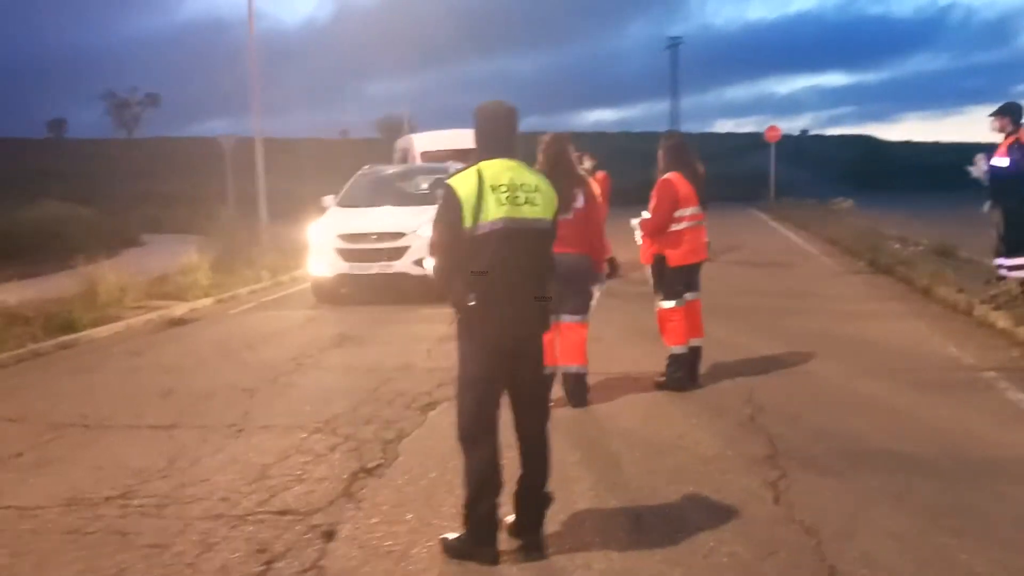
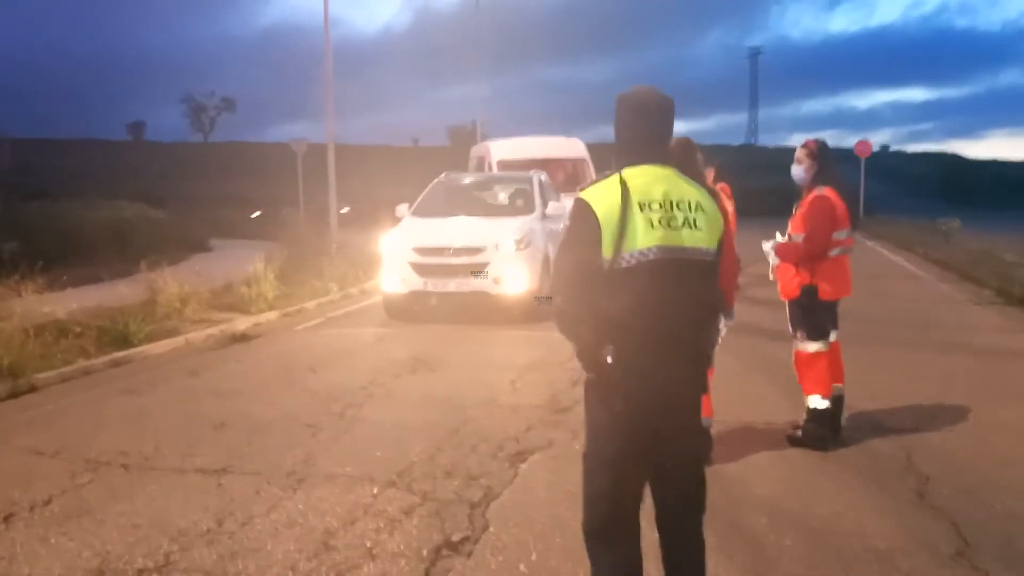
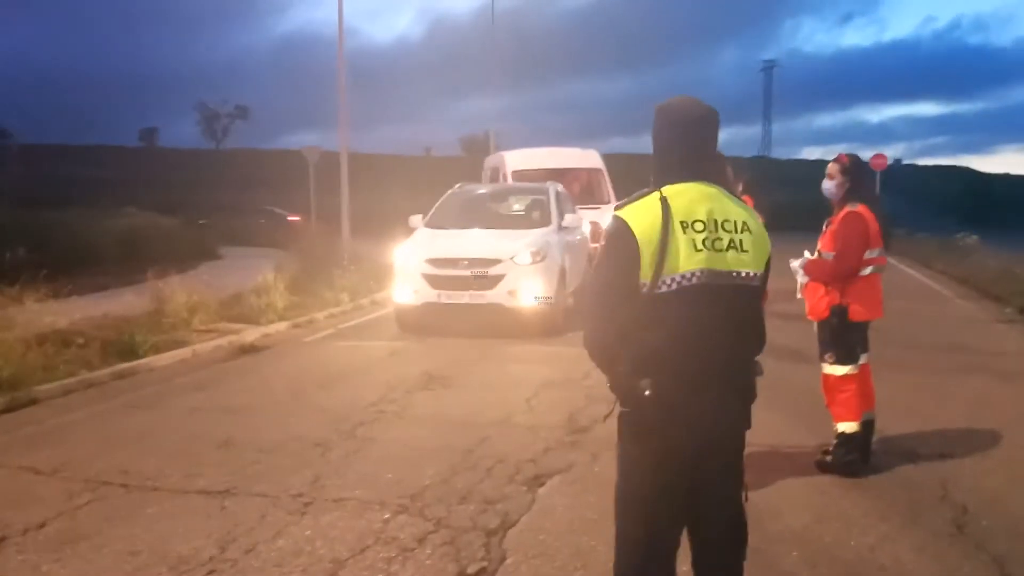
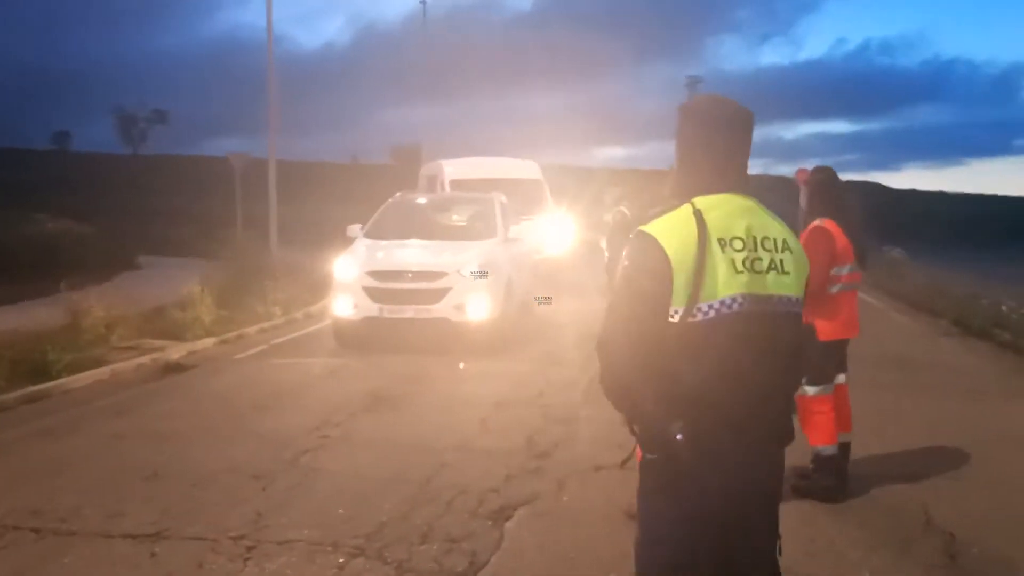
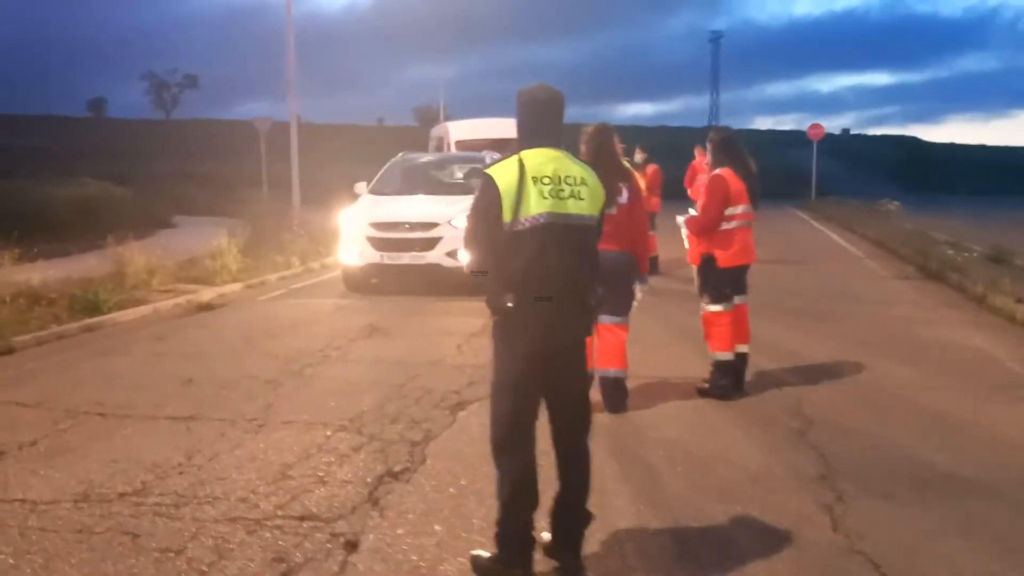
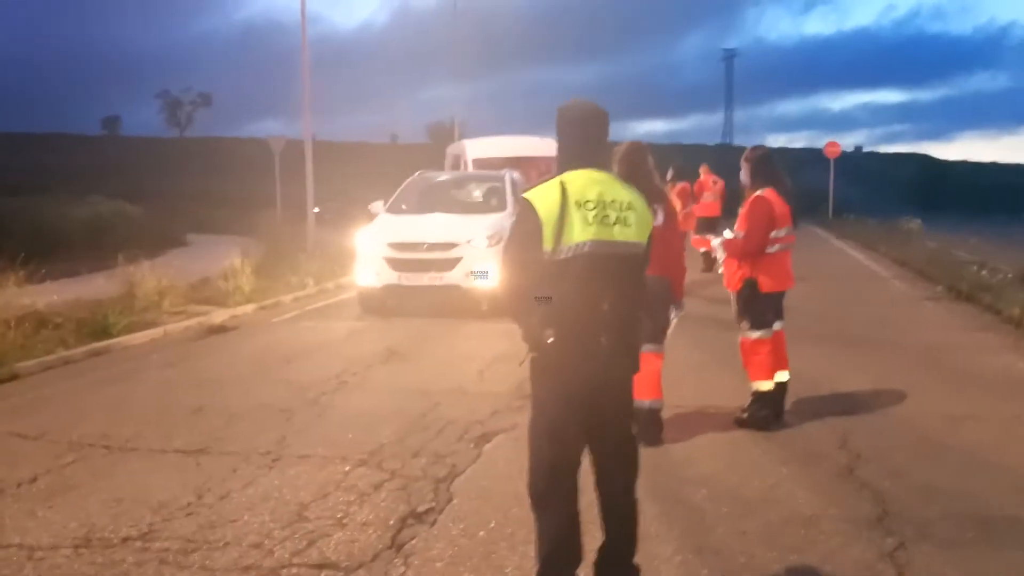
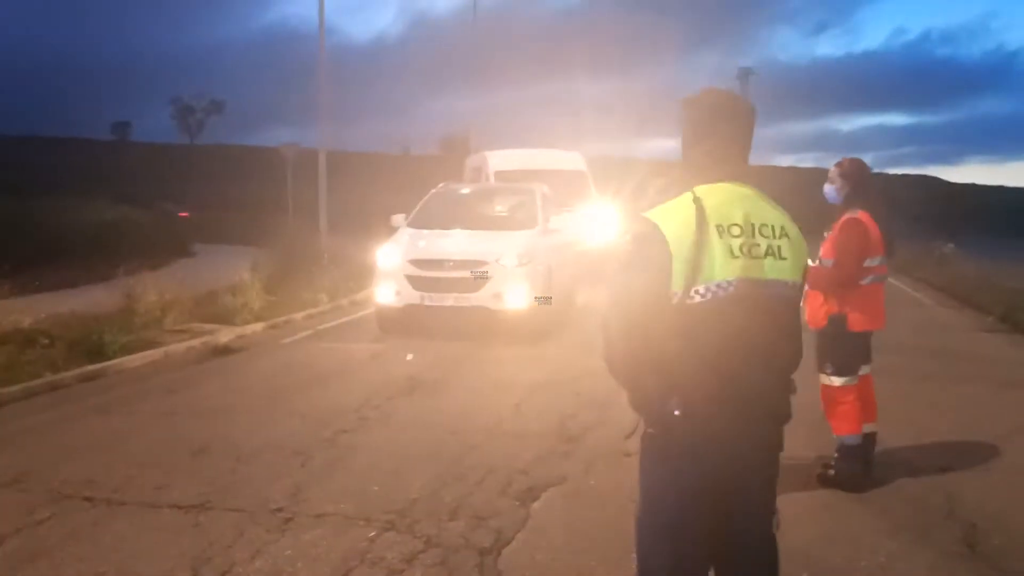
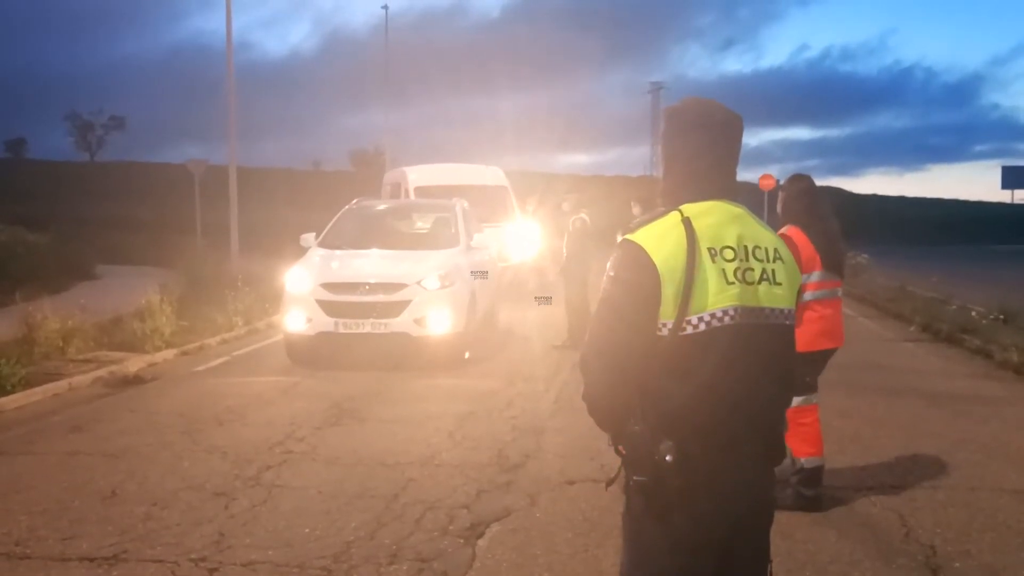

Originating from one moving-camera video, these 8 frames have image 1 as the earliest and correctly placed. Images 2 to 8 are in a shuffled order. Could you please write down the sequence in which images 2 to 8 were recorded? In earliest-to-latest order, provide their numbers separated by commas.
5, 6, 2, 3, 7, 4, 8
